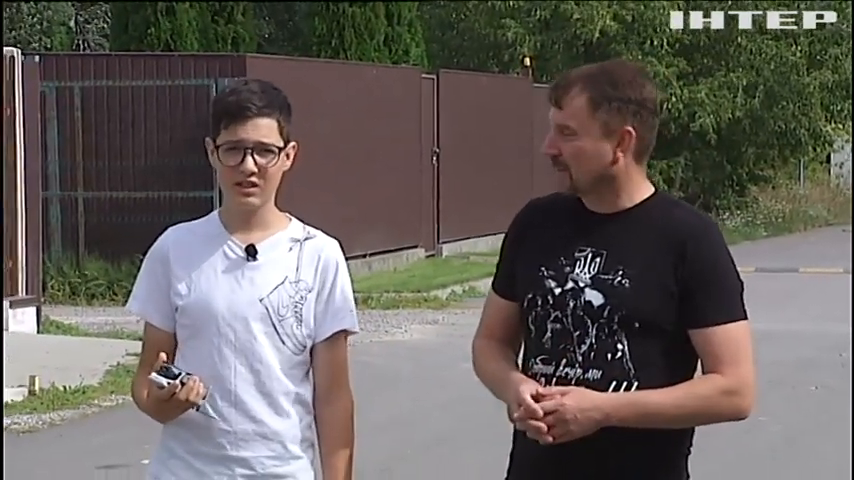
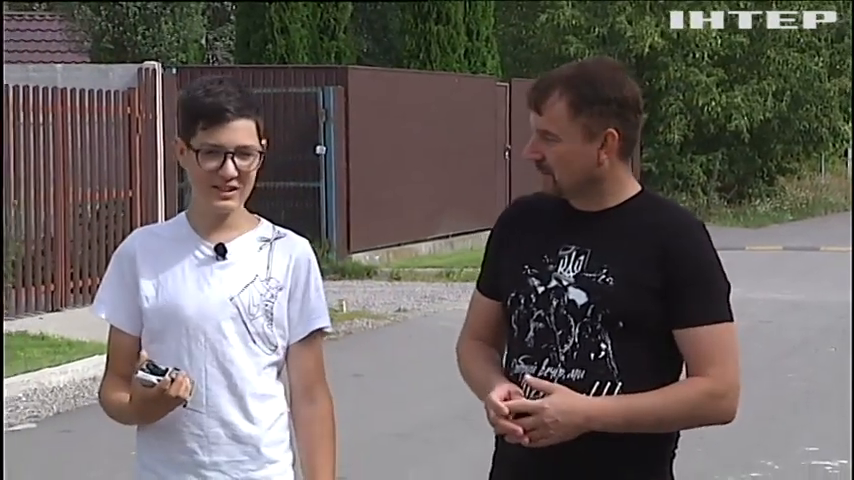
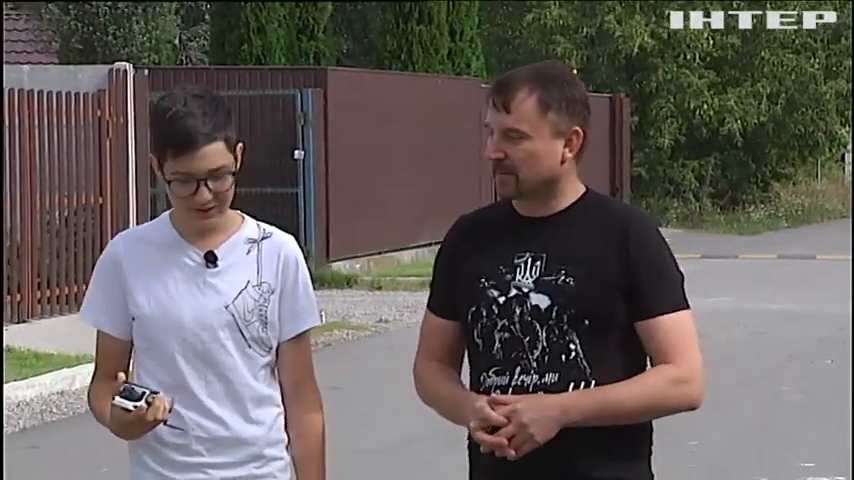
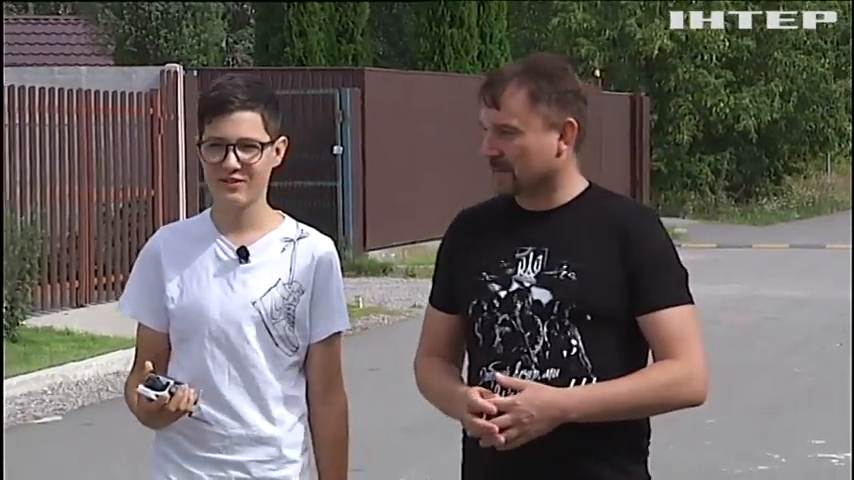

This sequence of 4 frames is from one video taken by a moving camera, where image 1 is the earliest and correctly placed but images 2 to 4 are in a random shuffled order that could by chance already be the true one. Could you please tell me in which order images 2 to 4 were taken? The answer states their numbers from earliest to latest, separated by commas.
3, 2, 4
